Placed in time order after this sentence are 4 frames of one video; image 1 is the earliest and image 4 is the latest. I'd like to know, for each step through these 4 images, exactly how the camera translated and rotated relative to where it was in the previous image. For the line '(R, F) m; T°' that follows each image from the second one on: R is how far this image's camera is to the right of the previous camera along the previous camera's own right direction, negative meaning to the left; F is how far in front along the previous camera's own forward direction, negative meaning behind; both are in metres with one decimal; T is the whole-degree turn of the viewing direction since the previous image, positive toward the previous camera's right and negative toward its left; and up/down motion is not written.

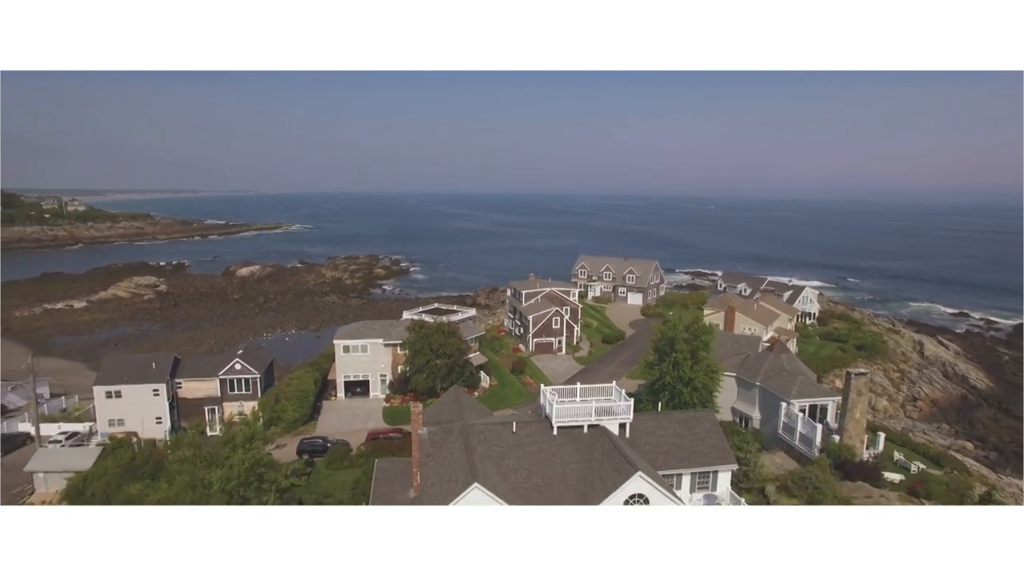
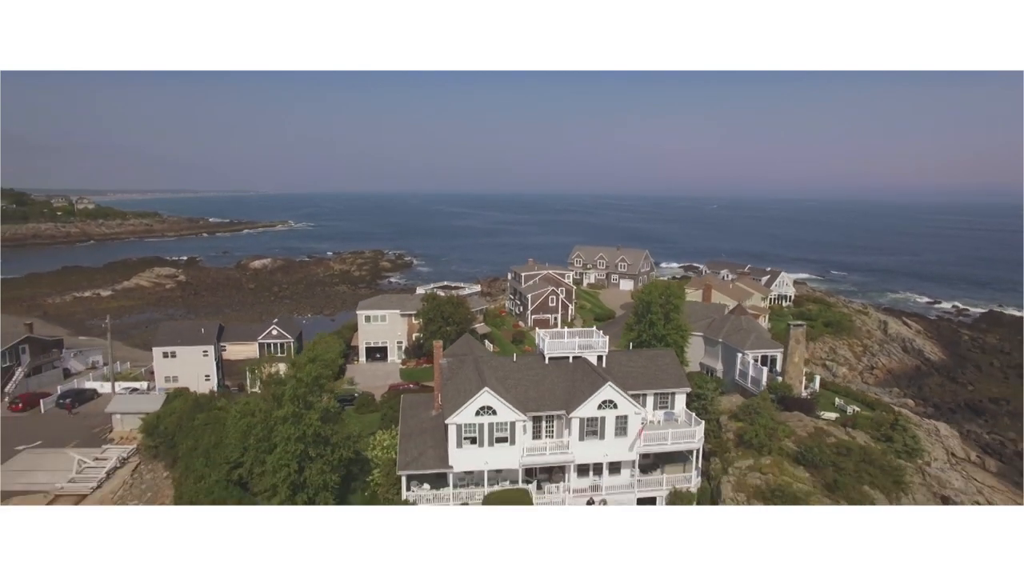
(0.0, -4.7) m; 0°
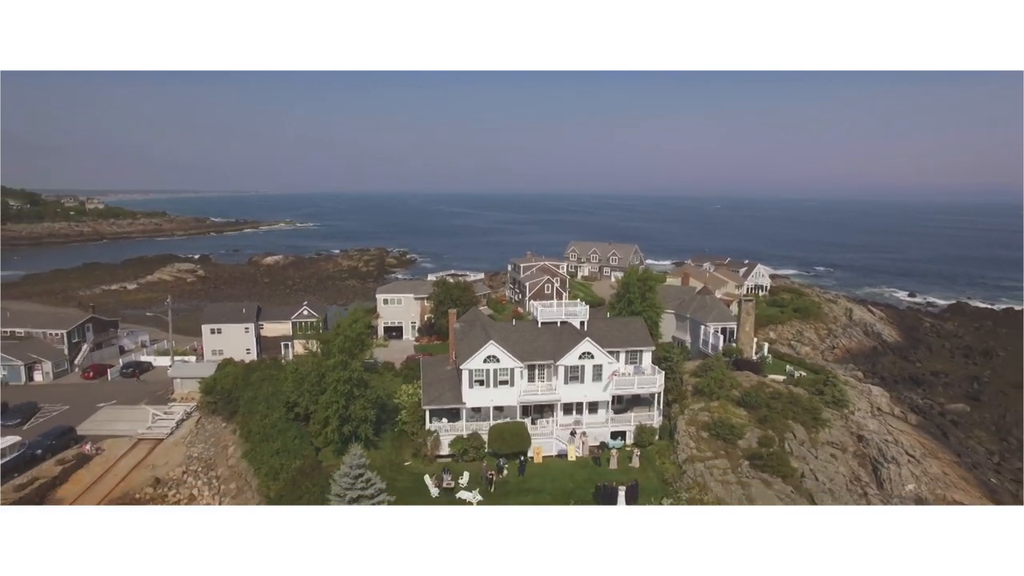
(0.0, -5.4) m; 0°
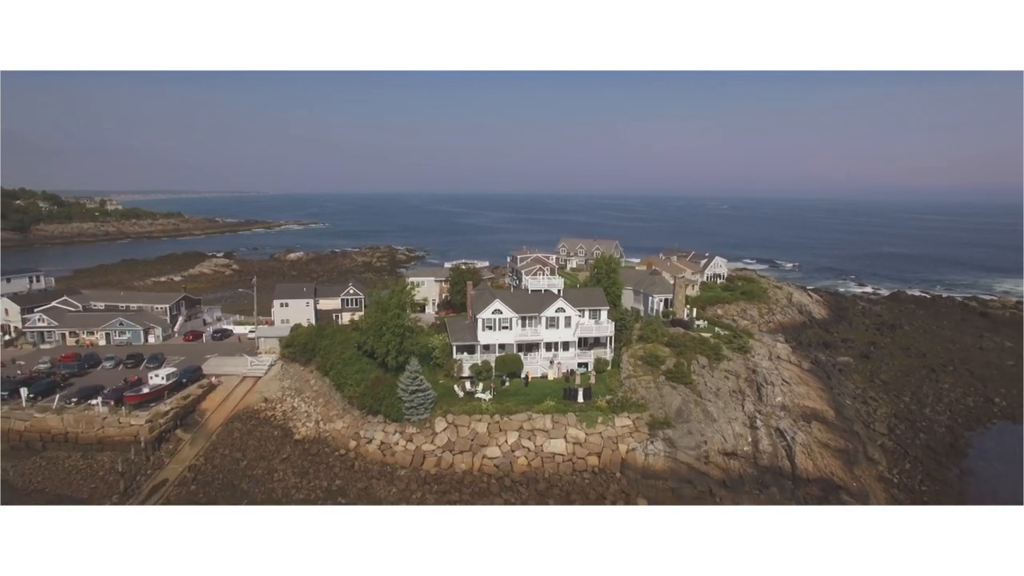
(+0.1, -11.9) m; 0°
